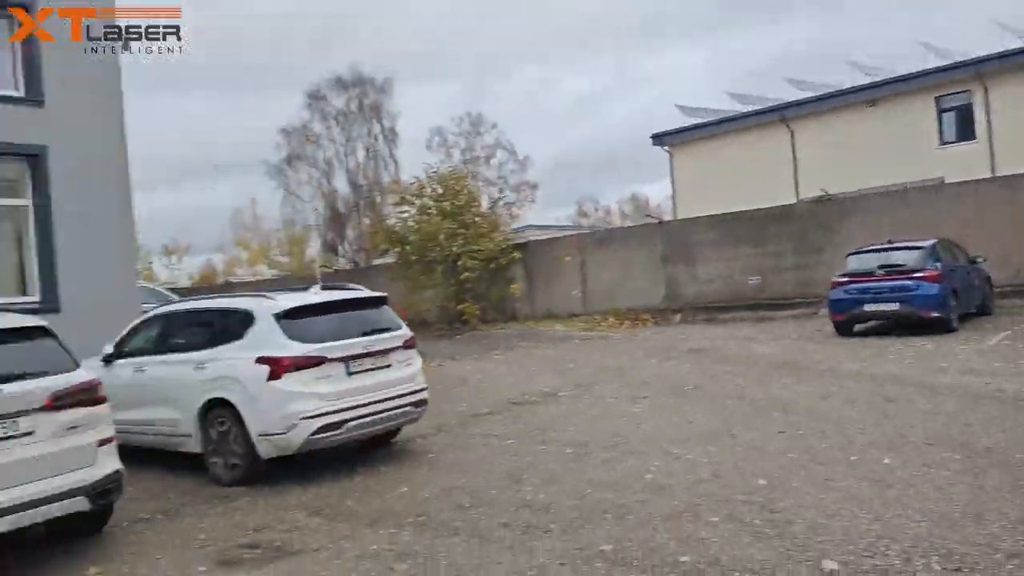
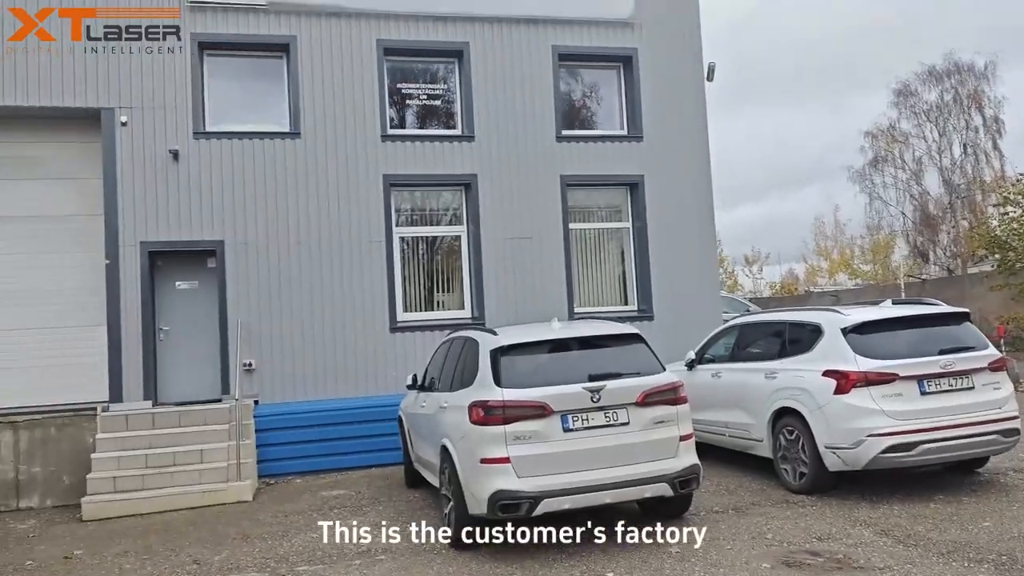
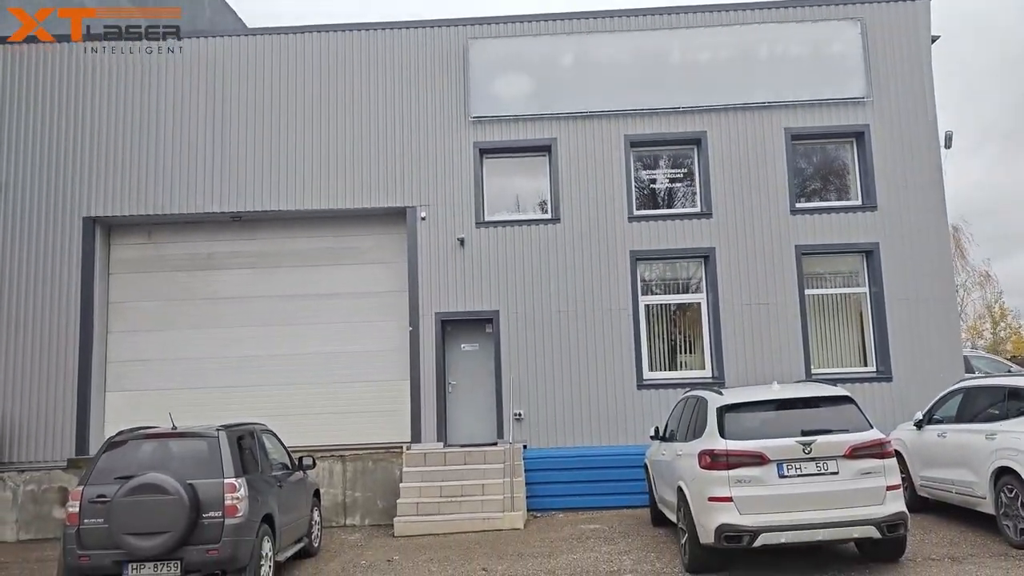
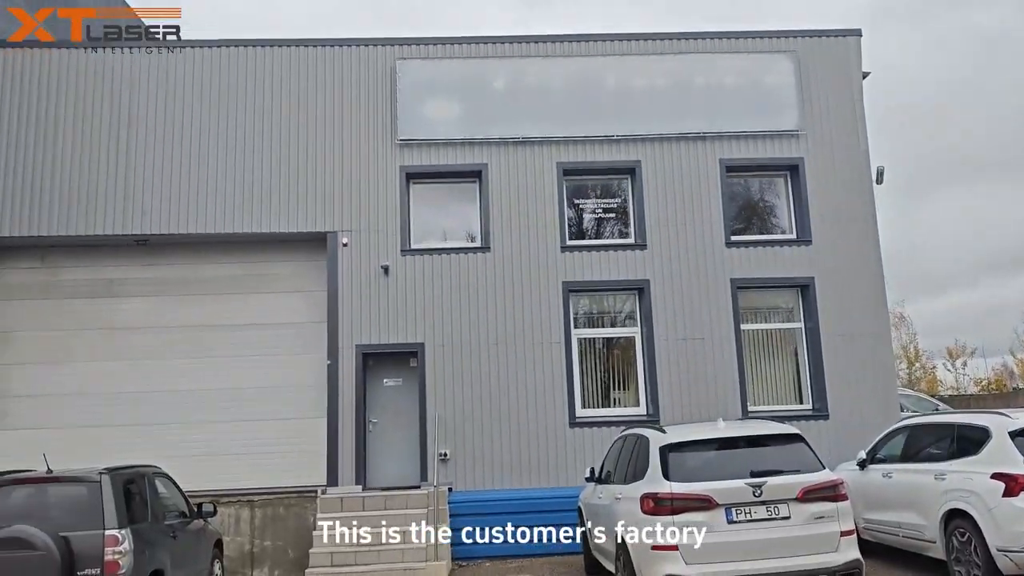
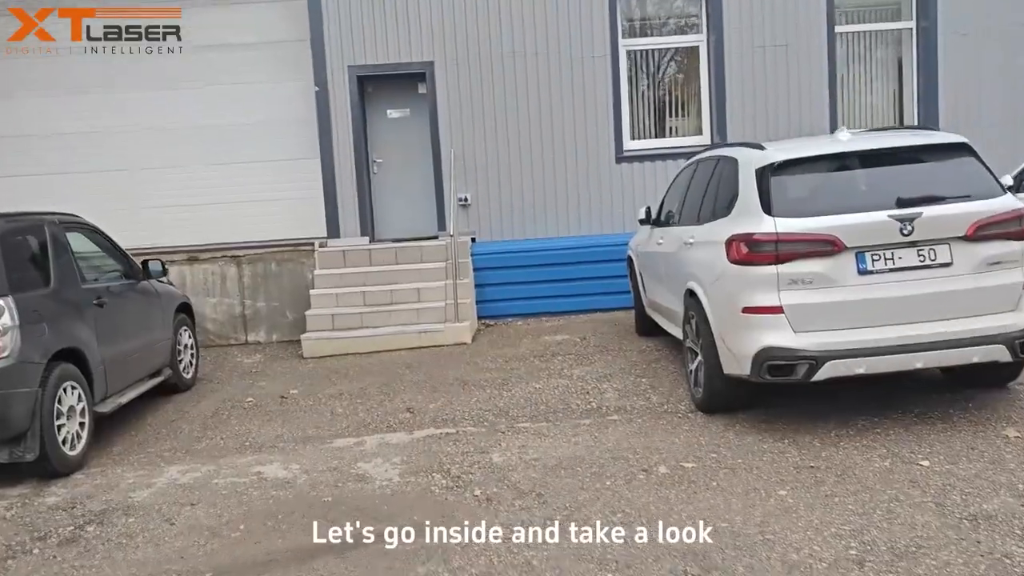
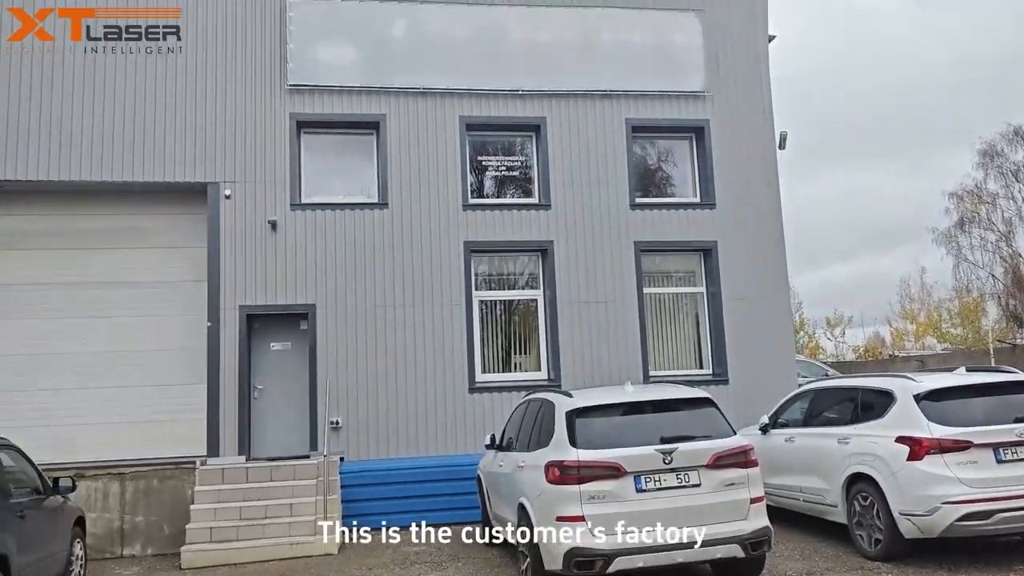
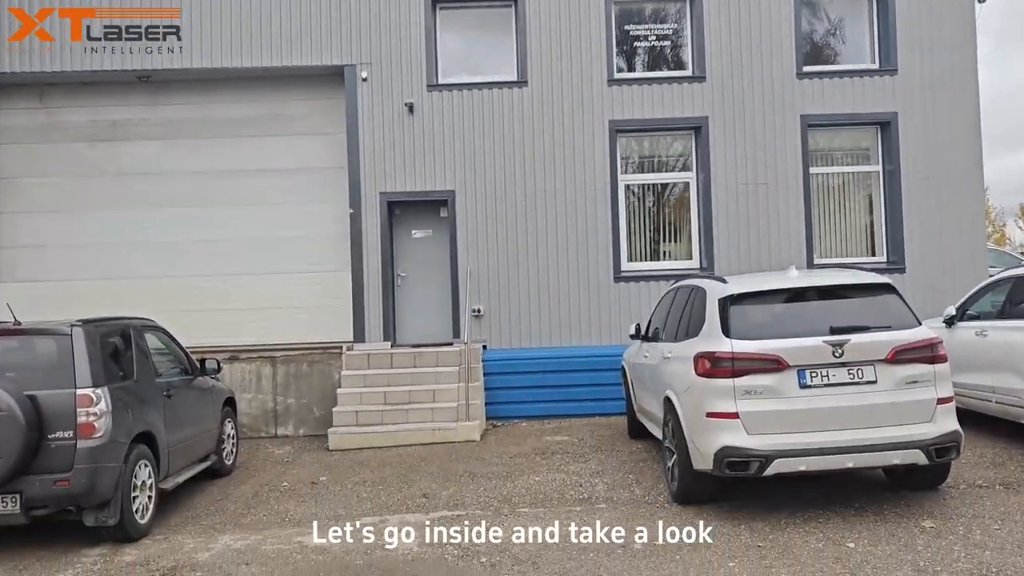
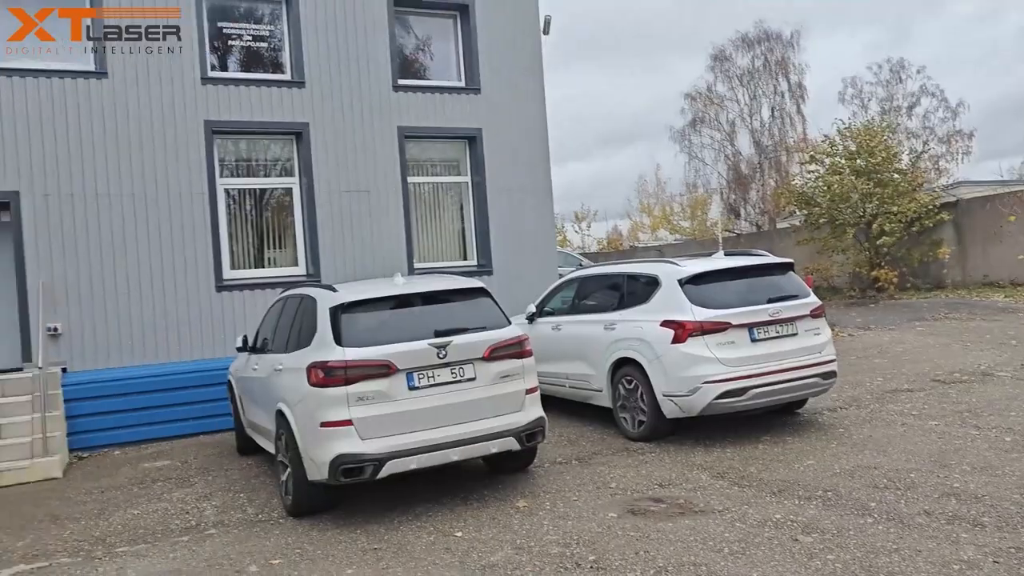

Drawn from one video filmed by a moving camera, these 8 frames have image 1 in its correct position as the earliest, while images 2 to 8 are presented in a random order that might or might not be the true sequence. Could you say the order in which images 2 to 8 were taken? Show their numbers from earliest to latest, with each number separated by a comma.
8, 2, 6, 4, 3, 7, 5
